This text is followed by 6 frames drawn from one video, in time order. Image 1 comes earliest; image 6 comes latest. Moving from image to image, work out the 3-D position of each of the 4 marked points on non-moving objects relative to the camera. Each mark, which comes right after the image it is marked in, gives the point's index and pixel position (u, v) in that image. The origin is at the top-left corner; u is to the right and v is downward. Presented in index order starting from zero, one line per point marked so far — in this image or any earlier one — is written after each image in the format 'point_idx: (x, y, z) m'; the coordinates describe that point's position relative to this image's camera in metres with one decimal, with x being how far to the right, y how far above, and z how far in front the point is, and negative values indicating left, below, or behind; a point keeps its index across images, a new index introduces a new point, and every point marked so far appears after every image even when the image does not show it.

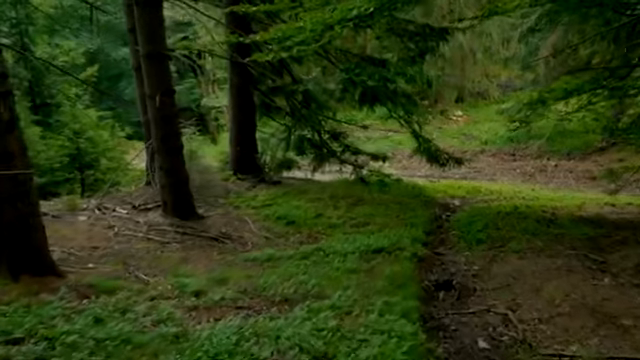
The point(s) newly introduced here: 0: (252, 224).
0: (-0.8, -0.5, +7.4) m
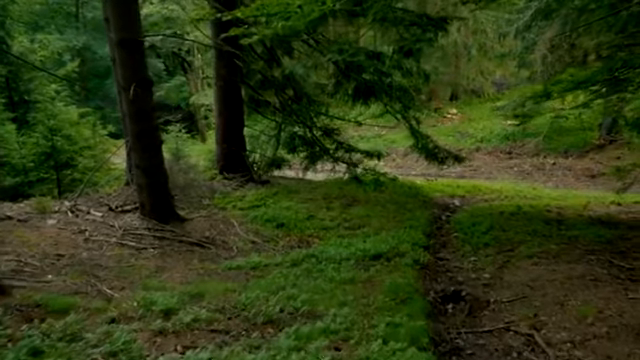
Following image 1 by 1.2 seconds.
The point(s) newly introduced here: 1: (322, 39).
0: (-0.9, -0.5, +6.9) m
1: (0.0, +1.9, +8.7) m
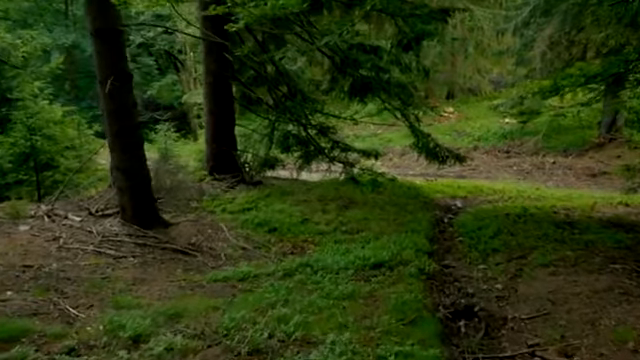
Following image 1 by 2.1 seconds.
0: (-0.9, -0.5, +6.4) m
1: (-0.1, +1.9, +8.2) m
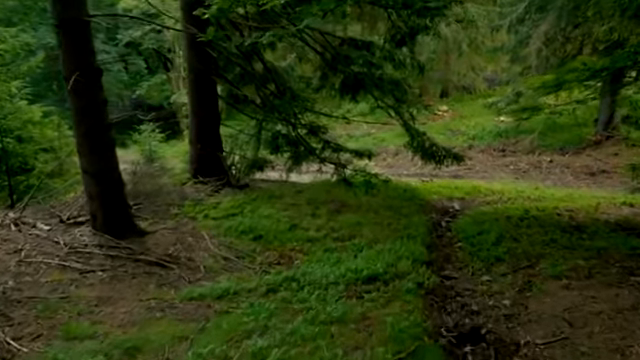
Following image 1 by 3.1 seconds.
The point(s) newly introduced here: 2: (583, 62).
0: (-1.0, -0.6, +5.9) m
1: (-0.2, +1.9, +7.8) m
2: (+2.8, +1.3, +6.9) m
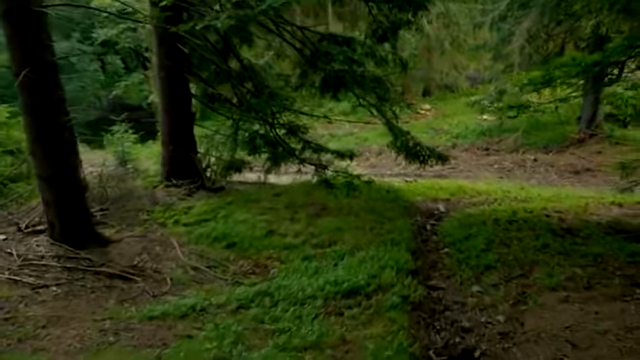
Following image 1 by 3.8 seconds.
0: (-1.2, -0.6, +5.5) m
1: (-0.5, +1.9, +7.4) m
2: (+2.6, +1.3, +6.5) m
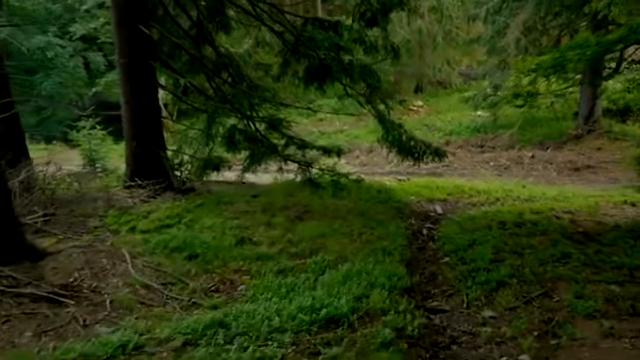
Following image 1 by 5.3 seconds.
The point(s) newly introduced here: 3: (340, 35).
0: (-1.4, -0.6, +4.6) m
1: (-0.7, +1.9, +6.5) m
2: (+2.4, +1.3, +5.7) m
3: (+0.2, +1.6, +6.9) m
